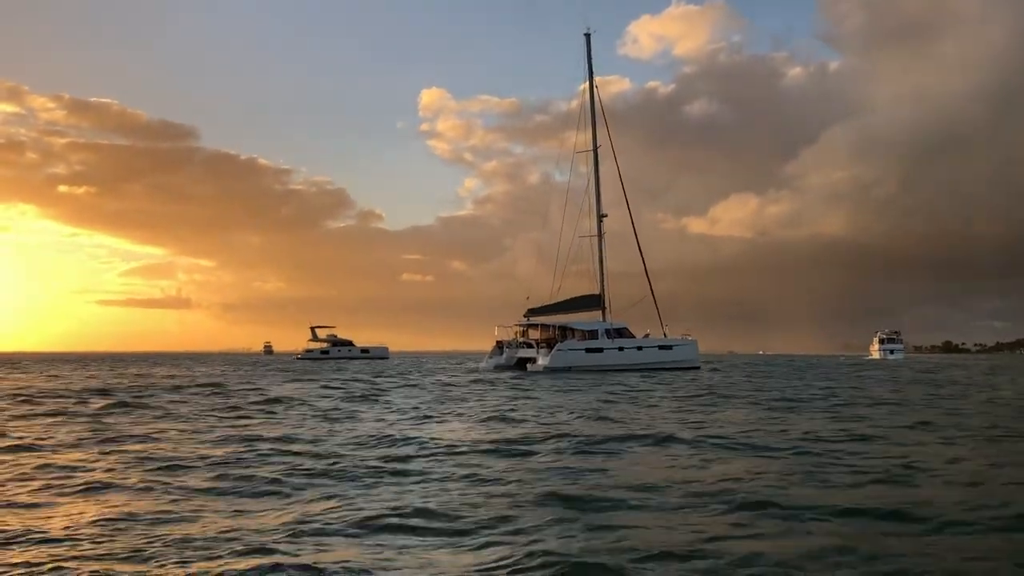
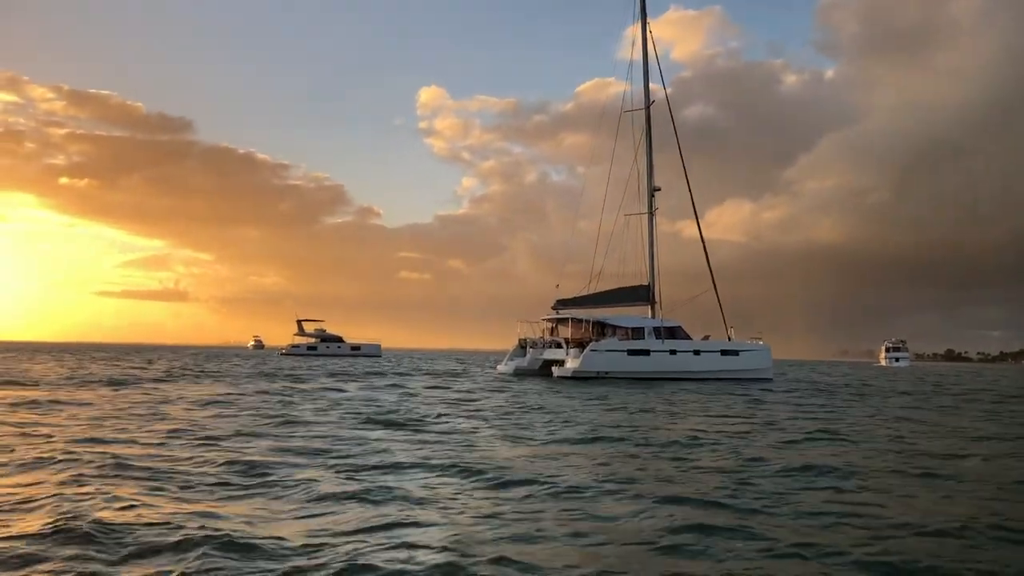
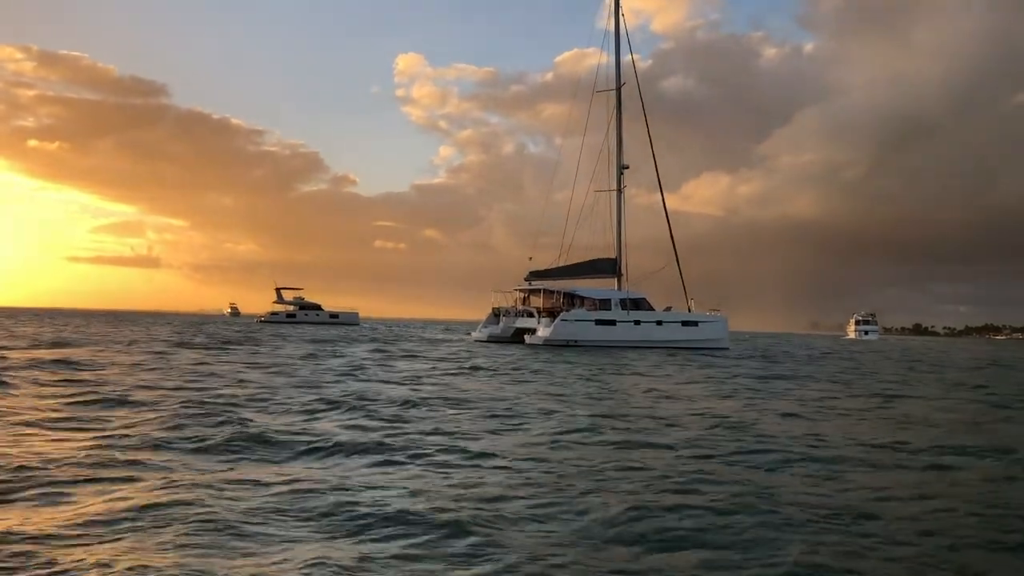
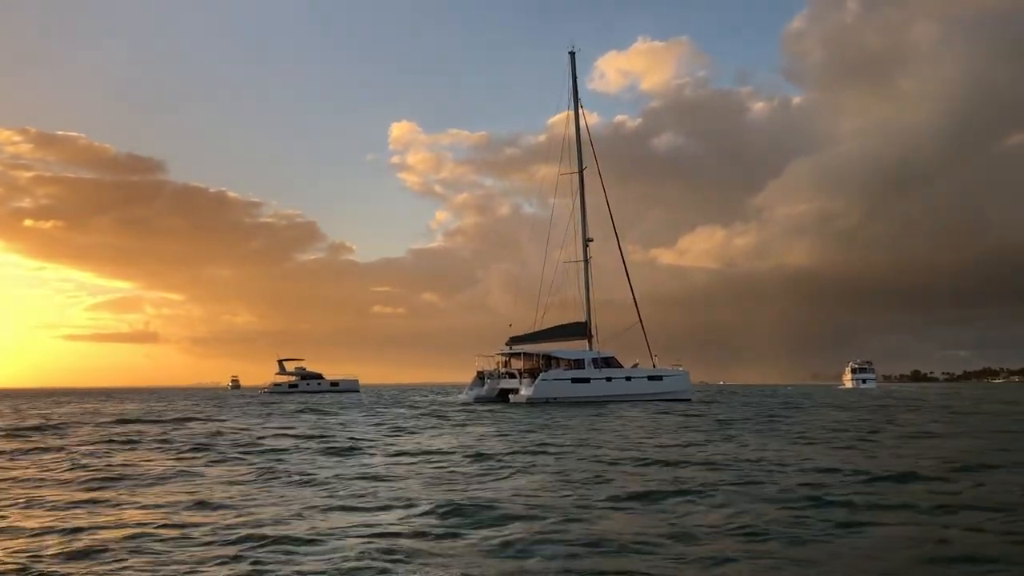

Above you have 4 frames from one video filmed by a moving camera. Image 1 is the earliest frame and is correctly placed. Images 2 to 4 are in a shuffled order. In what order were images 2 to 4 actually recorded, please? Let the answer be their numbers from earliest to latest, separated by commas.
4, 3, 2
